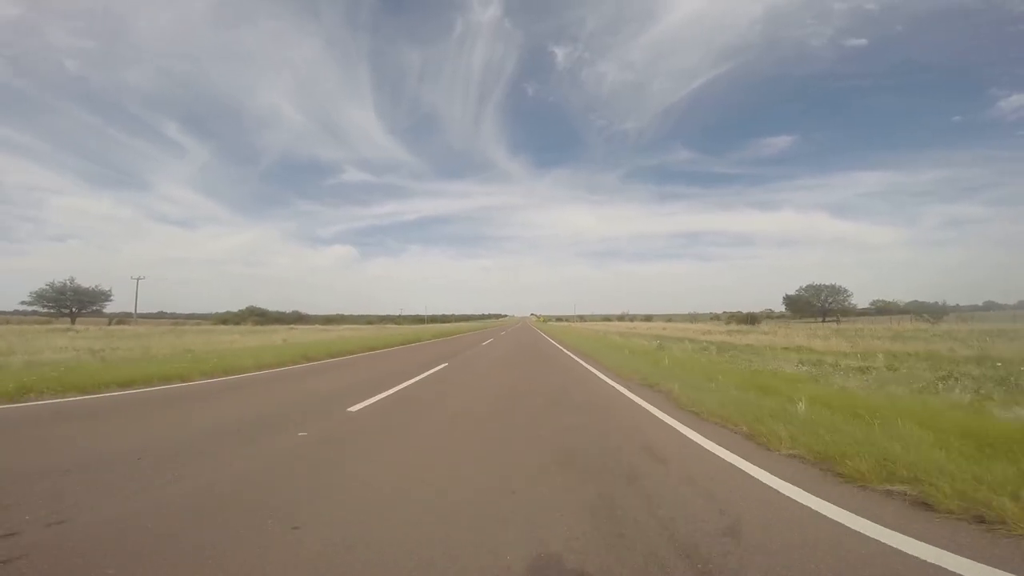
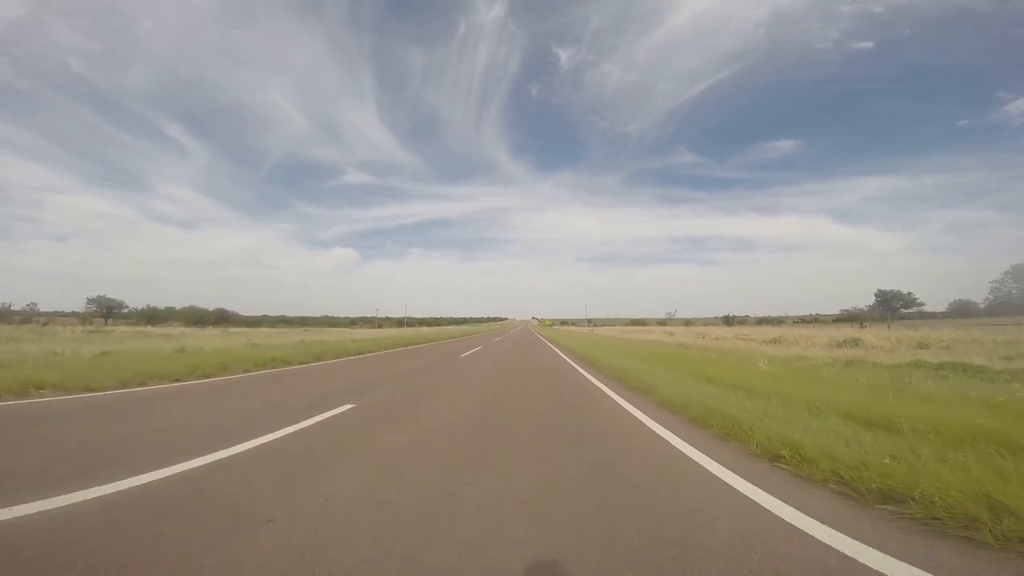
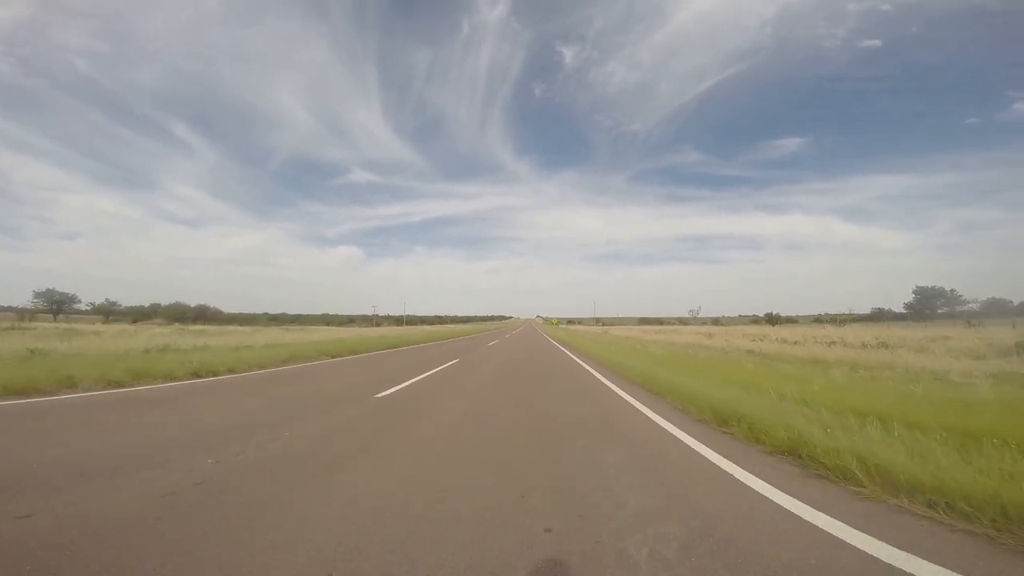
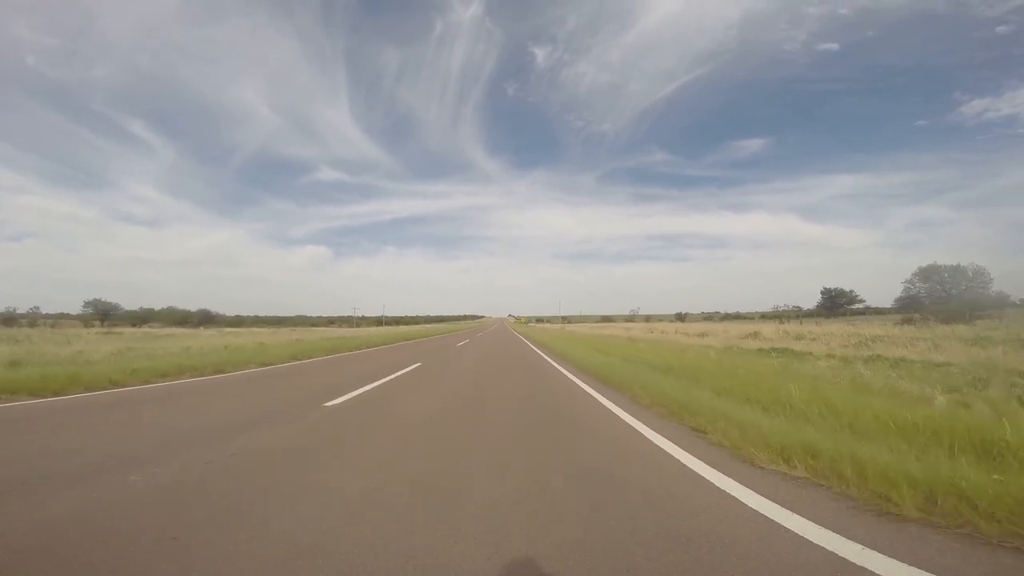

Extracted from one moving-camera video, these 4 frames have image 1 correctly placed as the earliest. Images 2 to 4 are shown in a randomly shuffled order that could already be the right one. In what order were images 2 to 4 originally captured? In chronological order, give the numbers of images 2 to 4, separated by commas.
4, 2, 3
